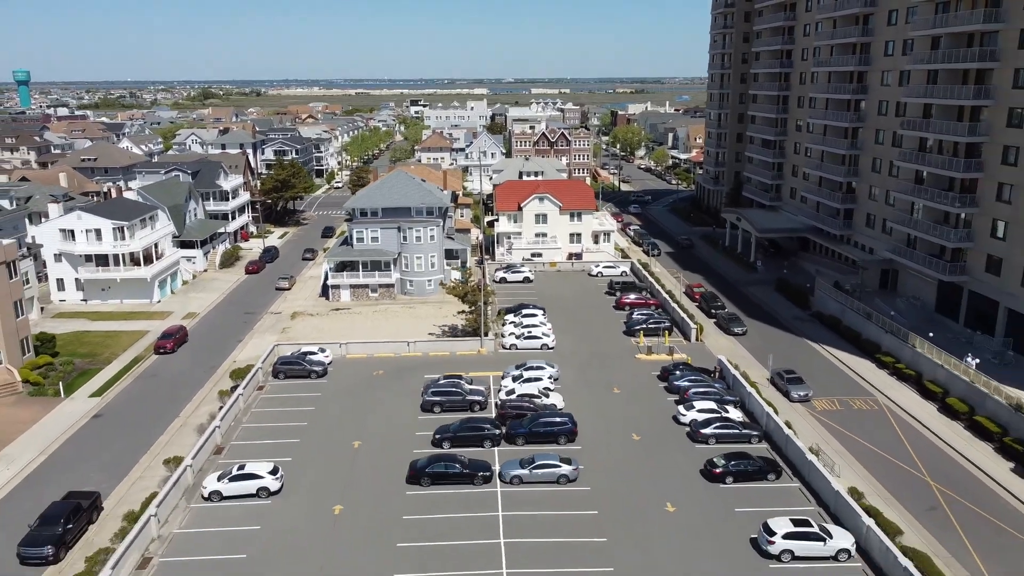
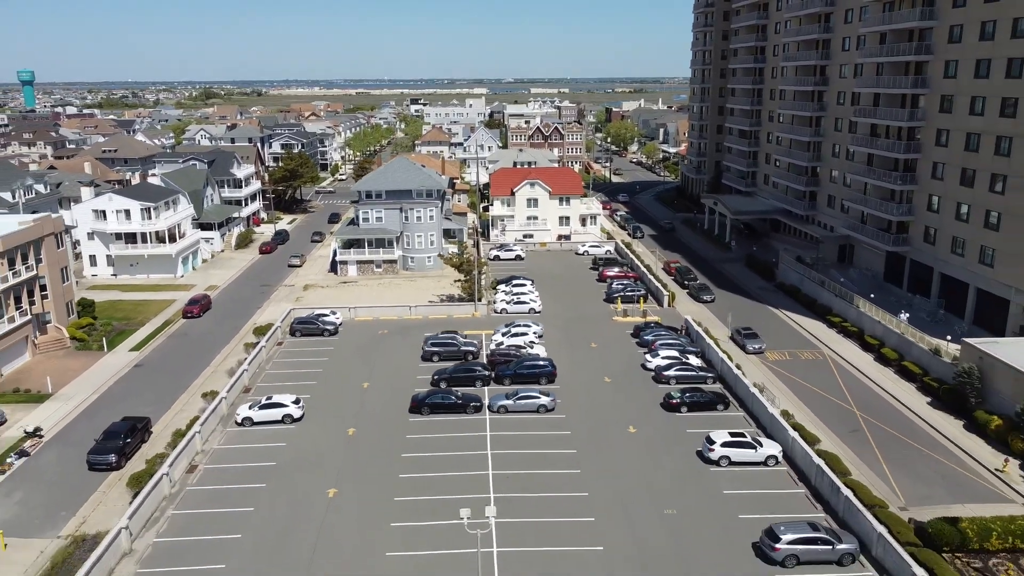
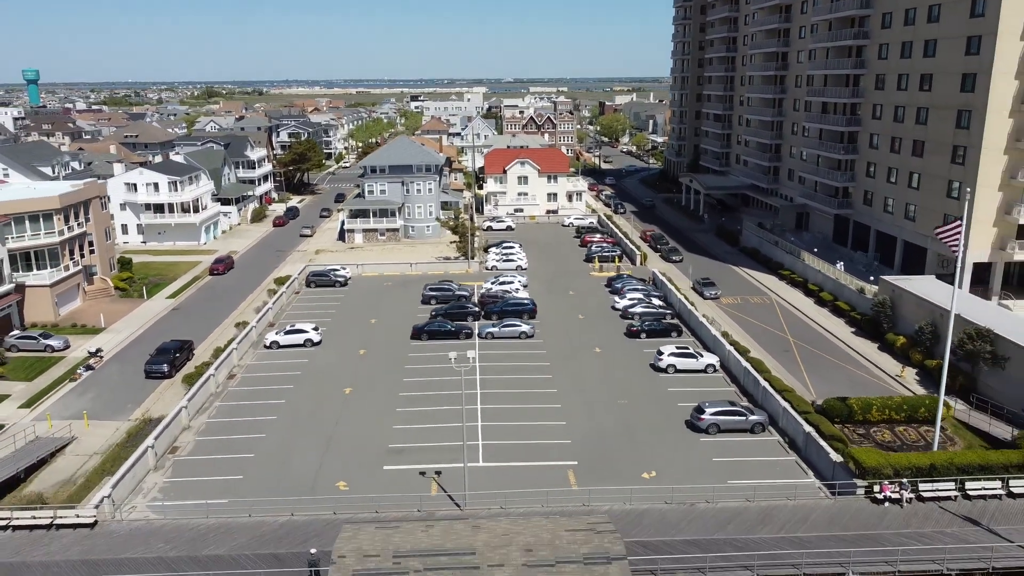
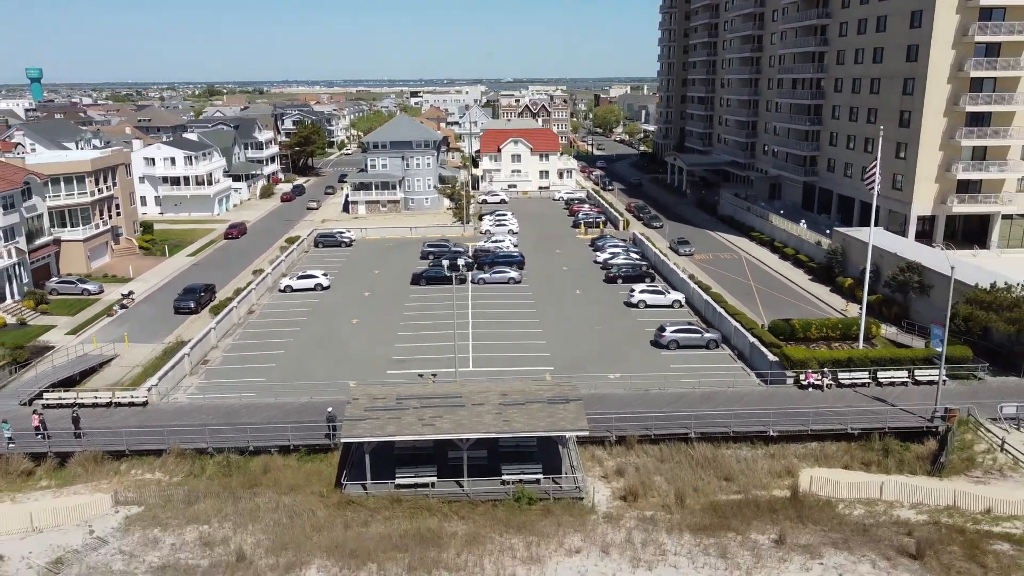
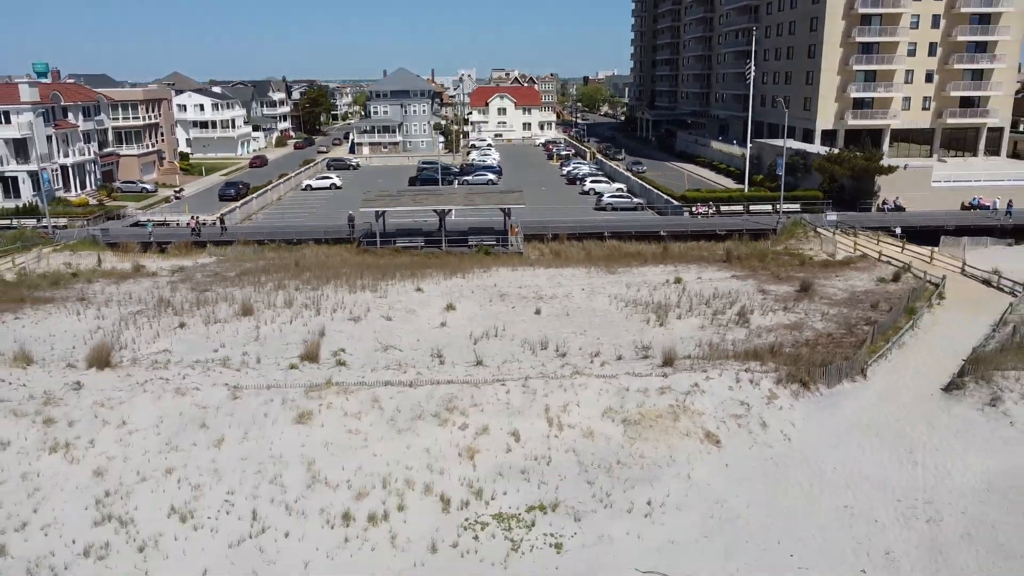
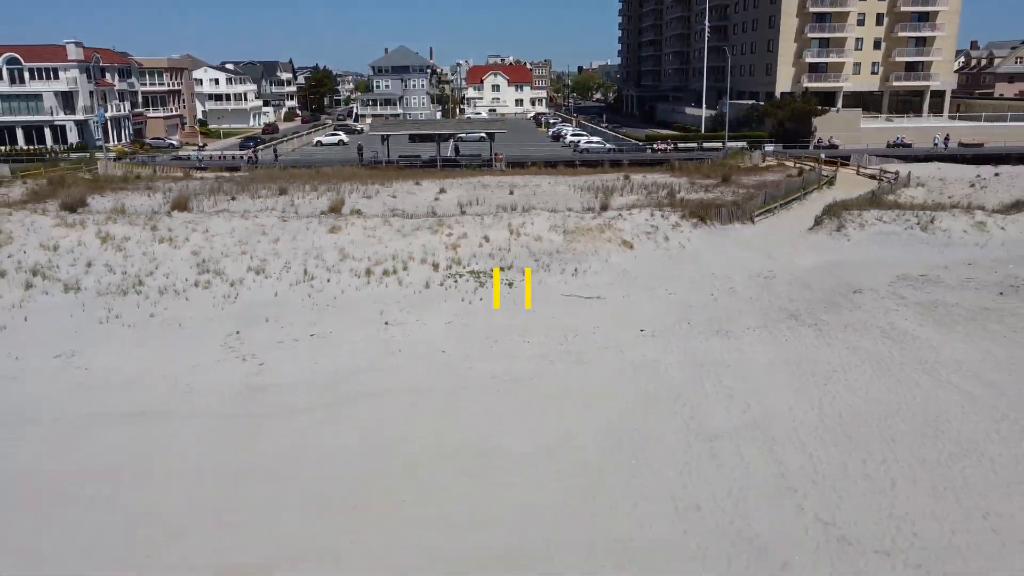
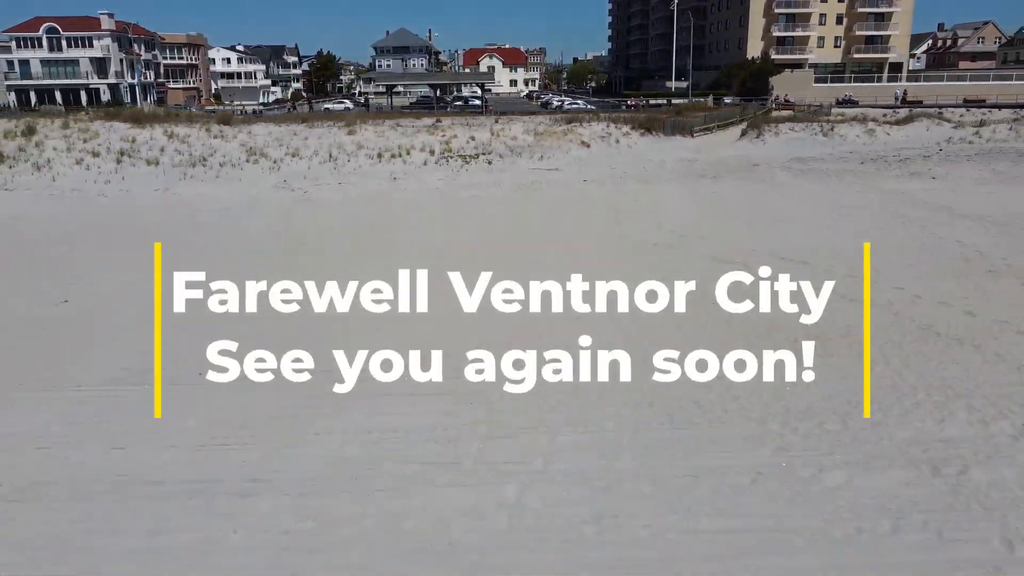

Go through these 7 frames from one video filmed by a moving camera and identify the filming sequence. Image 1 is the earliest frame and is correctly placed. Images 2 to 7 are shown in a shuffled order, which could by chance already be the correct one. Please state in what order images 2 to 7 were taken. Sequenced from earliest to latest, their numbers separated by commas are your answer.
2, 3, 4, 5, 6, 7
